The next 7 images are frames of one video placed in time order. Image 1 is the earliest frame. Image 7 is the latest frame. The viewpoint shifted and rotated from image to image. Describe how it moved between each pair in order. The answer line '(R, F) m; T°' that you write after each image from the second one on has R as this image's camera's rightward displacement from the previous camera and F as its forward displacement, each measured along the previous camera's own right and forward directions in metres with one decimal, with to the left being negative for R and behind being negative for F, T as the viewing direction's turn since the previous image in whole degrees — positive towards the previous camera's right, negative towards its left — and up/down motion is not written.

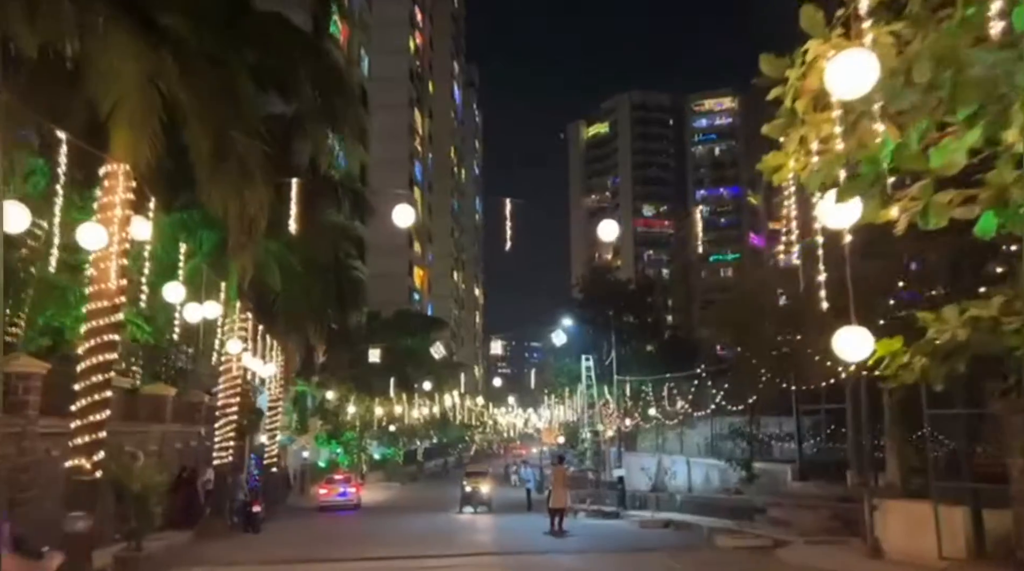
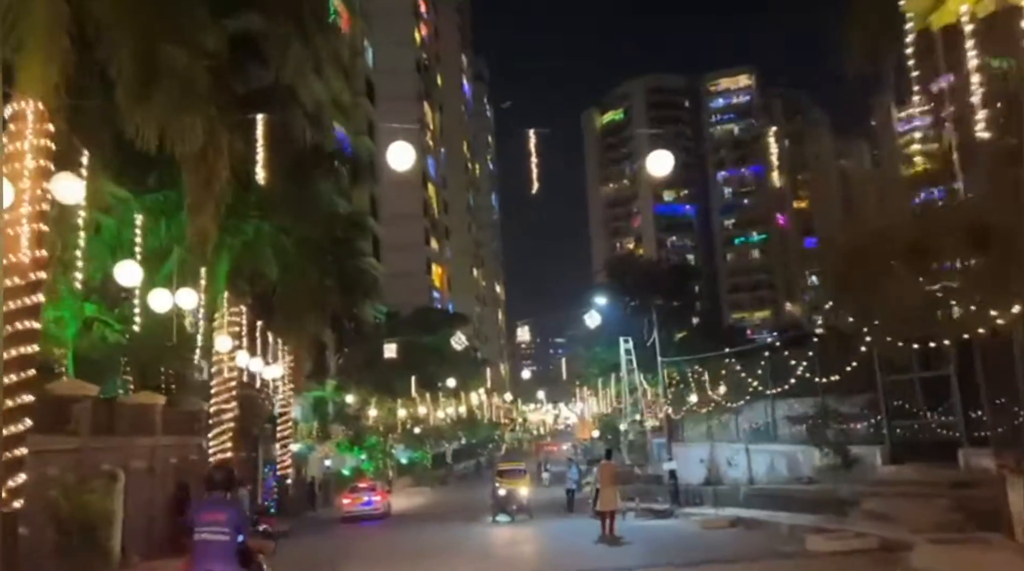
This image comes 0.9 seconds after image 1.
(-0.2, +3.2) m; -1°
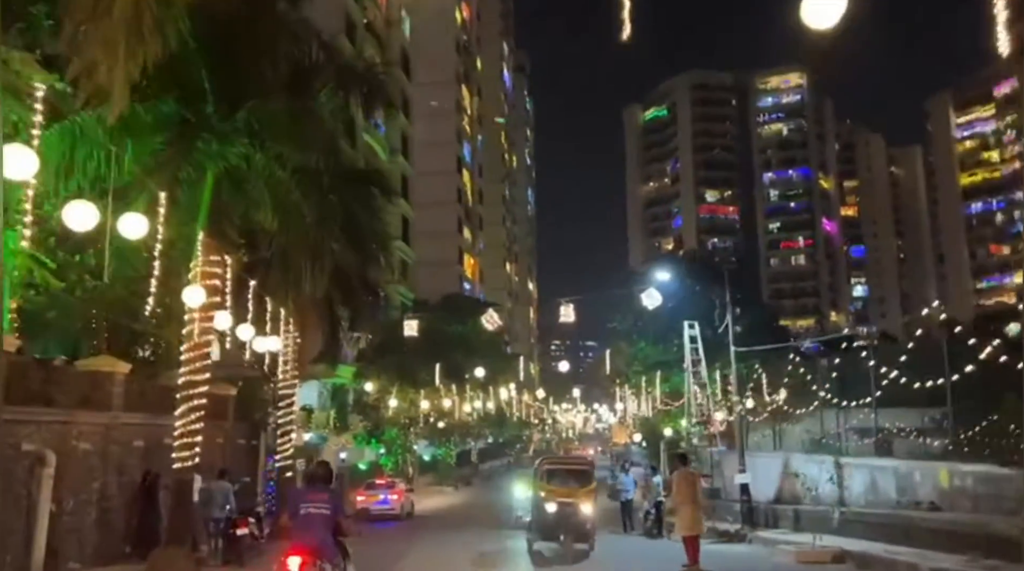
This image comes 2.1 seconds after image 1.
(-0.3, +4.4) m; -2°
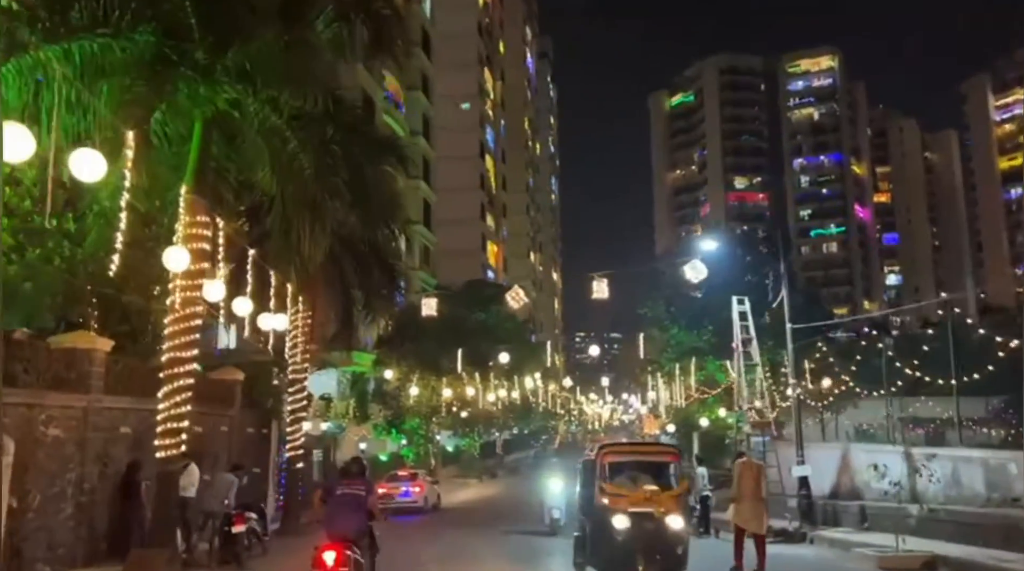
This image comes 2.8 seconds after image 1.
(-0.1, +2.2) m; -1°
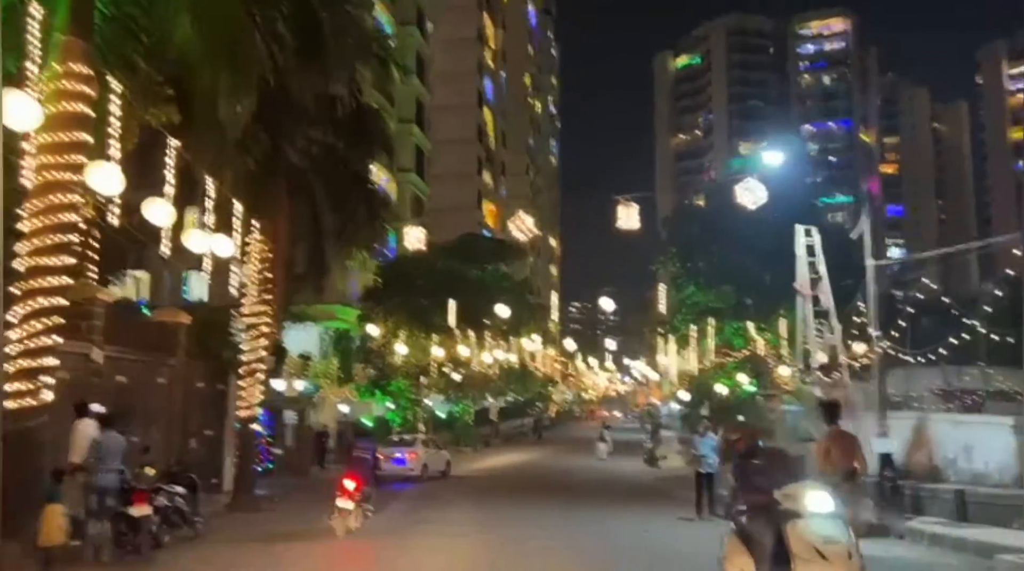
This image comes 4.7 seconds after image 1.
(-0.2, +4.5) m; 0°
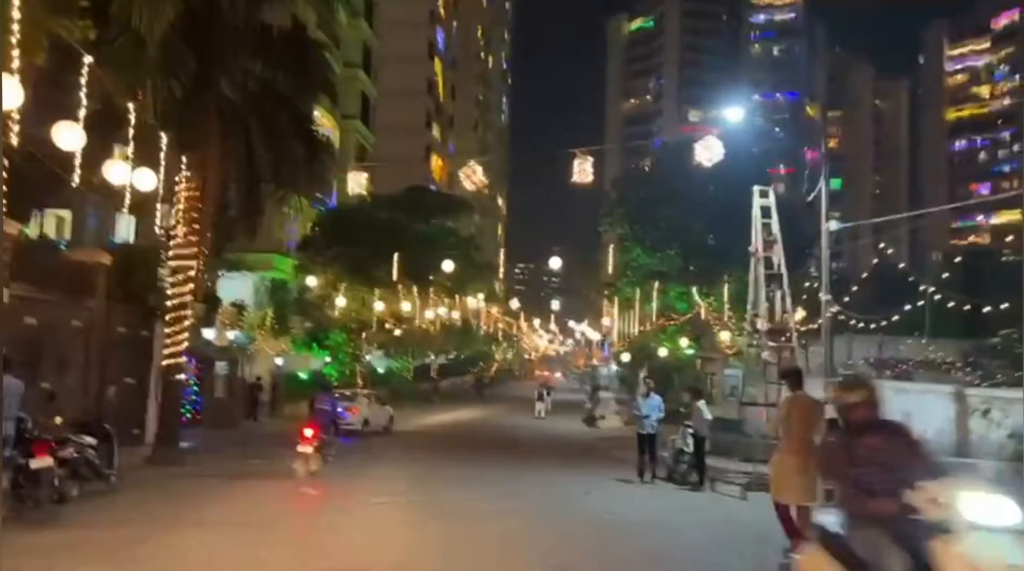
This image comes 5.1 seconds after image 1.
(0.0, +0.8) m; +3°
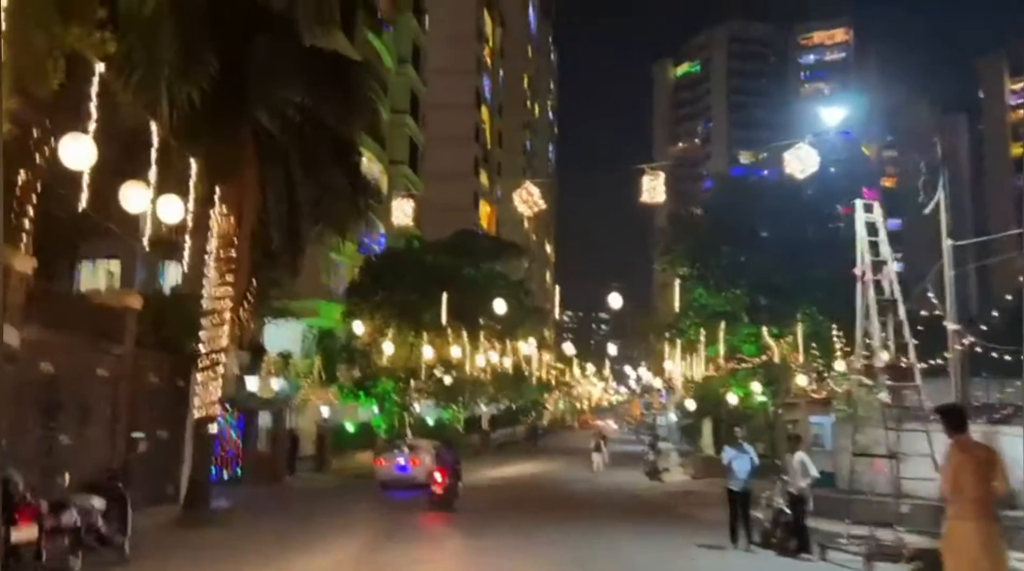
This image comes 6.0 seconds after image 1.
(-0.3, +2.0) m; -3°
